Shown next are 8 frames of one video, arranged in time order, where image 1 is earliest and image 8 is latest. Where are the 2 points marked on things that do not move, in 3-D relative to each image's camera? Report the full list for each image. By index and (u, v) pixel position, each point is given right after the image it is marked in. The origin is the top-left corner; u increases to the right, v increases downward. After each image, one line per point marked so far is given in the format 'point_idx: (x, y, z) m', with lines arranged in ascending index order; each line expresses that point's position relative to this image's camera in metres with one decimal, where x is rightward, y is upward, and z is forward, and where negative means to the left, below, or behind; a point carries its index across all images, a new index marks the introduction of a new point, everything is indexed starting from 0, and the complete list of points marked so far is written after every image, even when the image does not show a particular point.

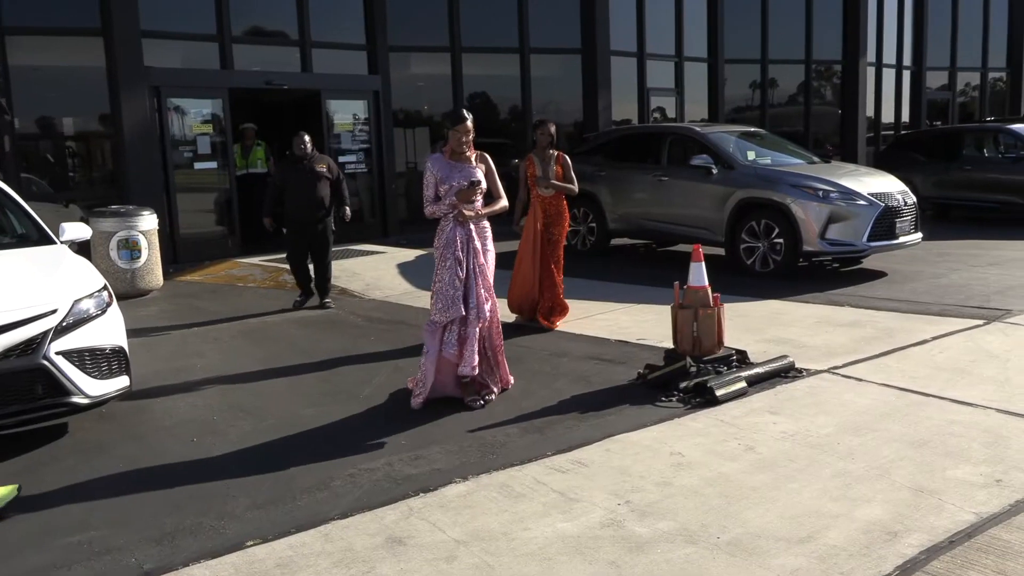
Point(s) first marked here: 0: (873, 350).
0: (+2.6, -0.4, +6.7) m
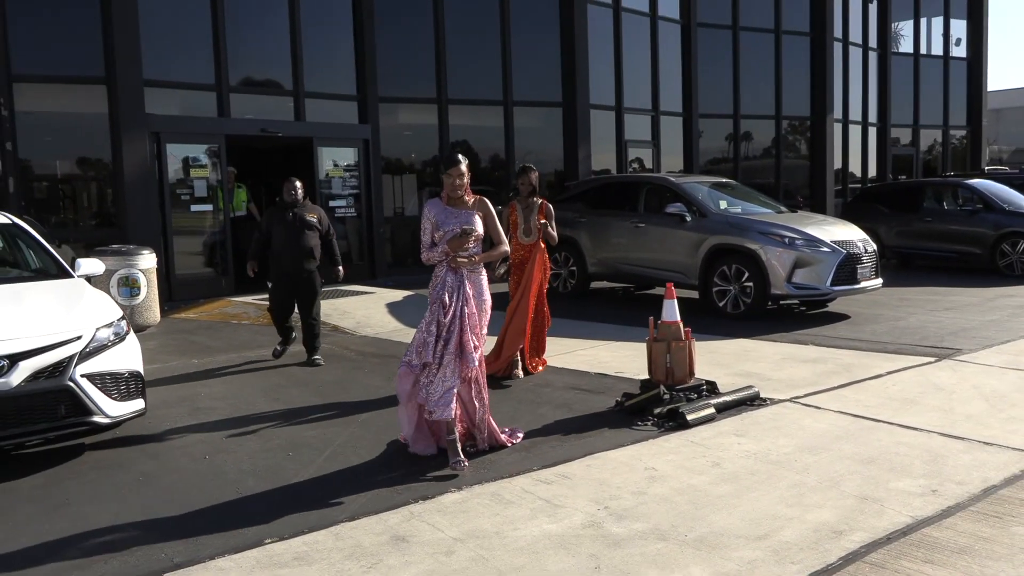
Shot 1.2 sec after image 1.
0: (+2.5, -0.7, +7.3) m
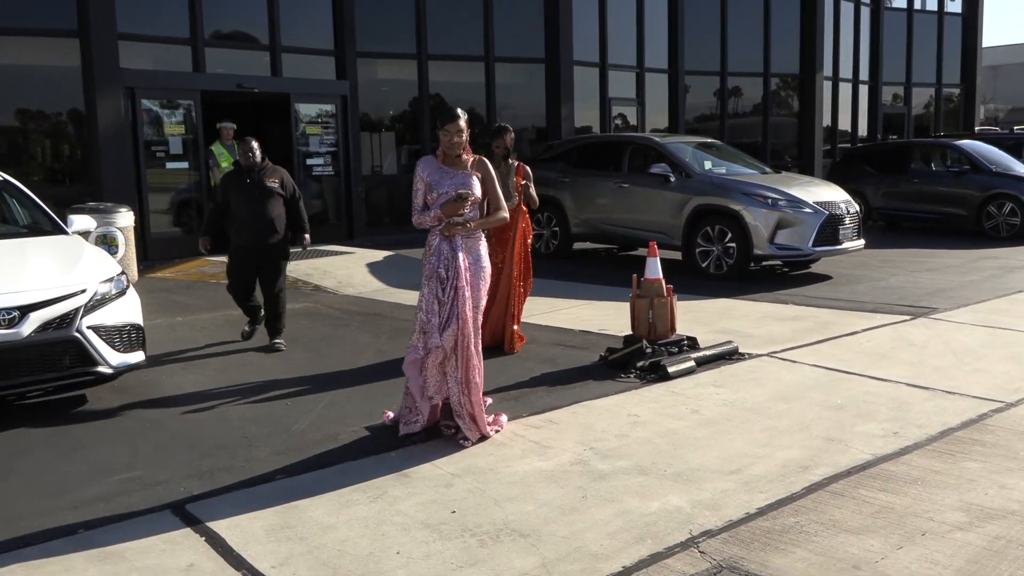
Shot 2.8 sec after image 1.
0: (+2.5, -0.4, +7.7) m
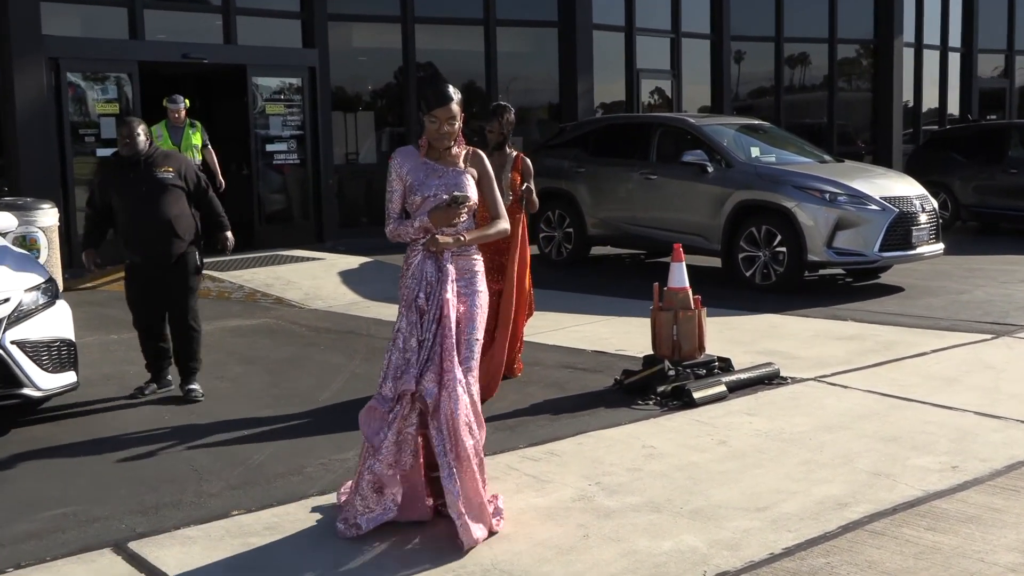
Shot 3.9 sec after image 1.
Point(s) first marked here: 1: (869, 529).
0: (+2.6, -0.5, +7.0) m
1: (+1.5, -1.0, +3.9) m
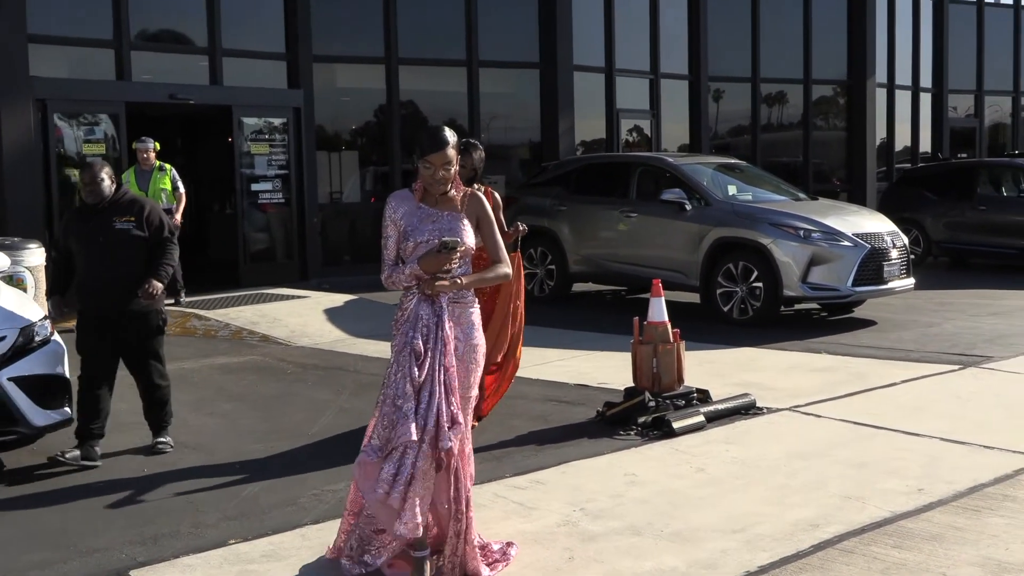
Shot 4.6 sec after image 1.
0: (+2.5, -0.8, +7.2) m
1: (+1.4, -1.1, +4.1) m
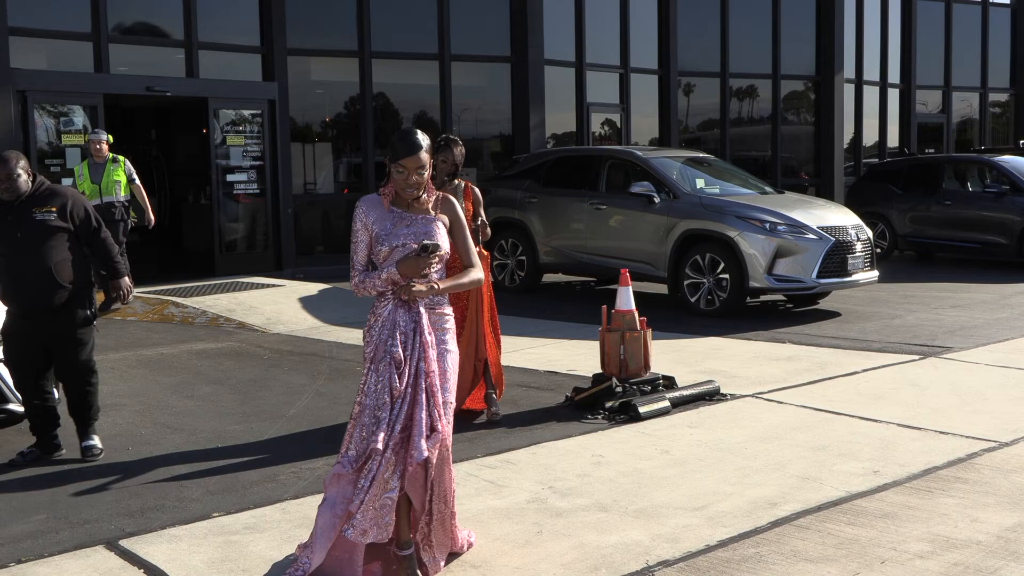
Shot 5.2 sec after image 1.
0: (+2.2, -0.7, +7.5) m
1: (+1.3, -1.1, +4.3) m
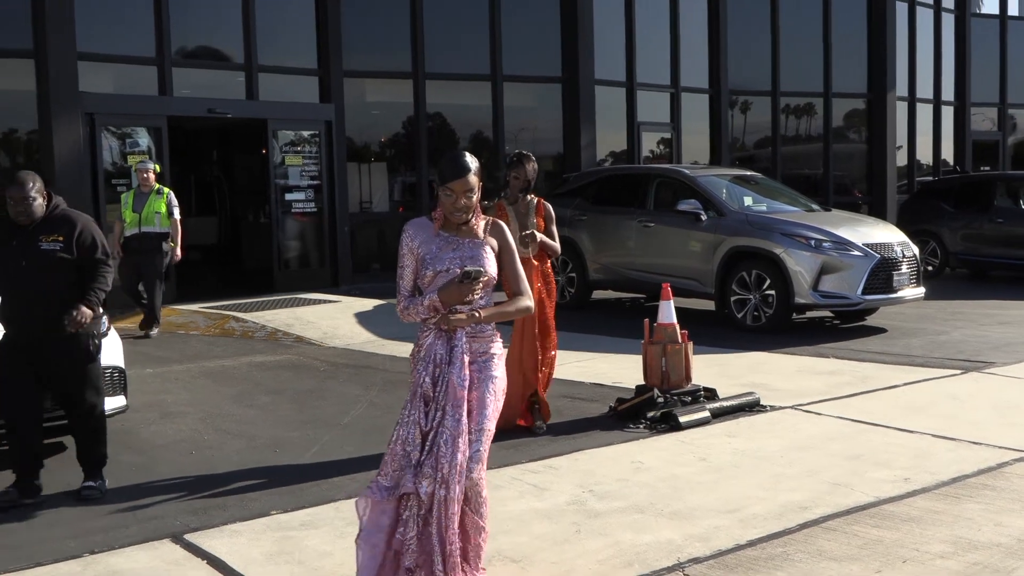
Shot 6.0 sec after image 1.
0: (+2.6, -0.8, +7.6) m
1: (+1.5, -1.1, +4.4) m
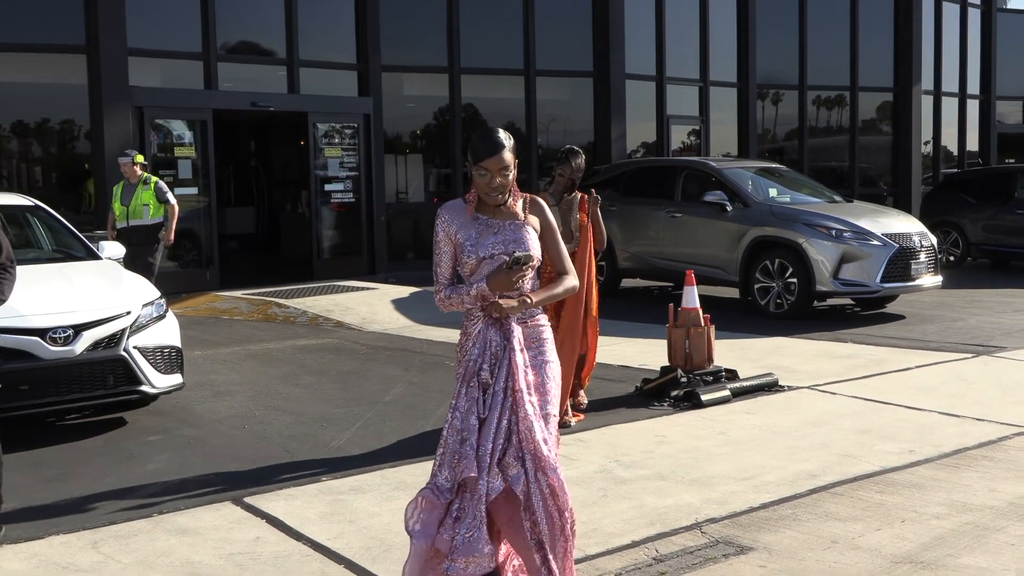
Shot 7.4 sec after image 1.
0: (+2.9, -0.7, +7.9) m
1: (+1.6, -1.0, +4.8) m
